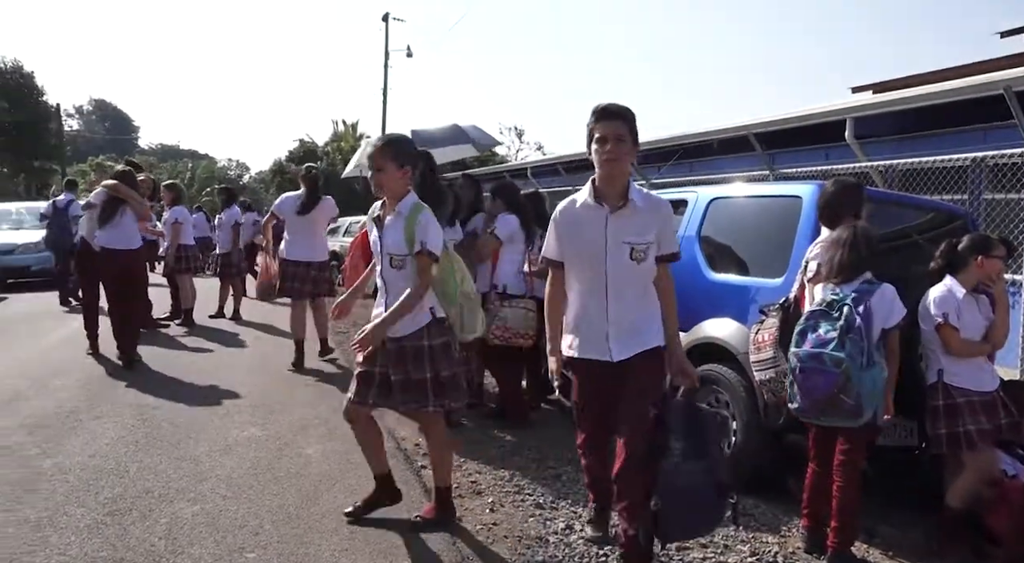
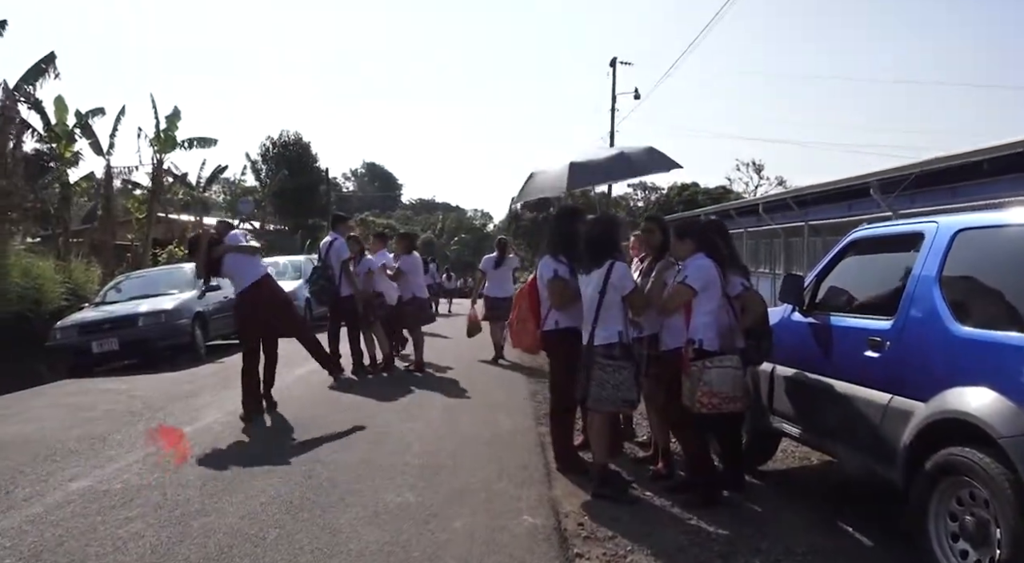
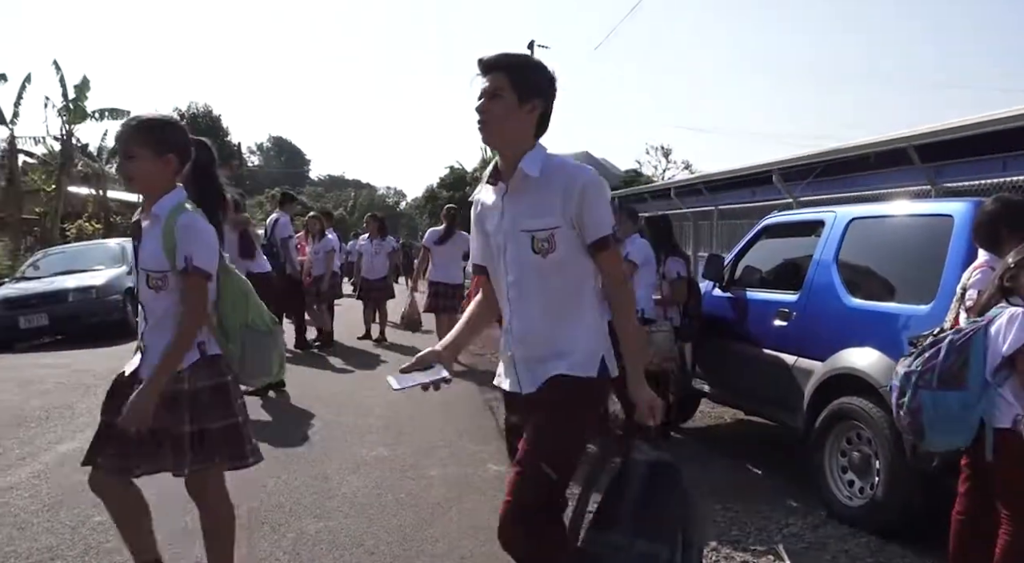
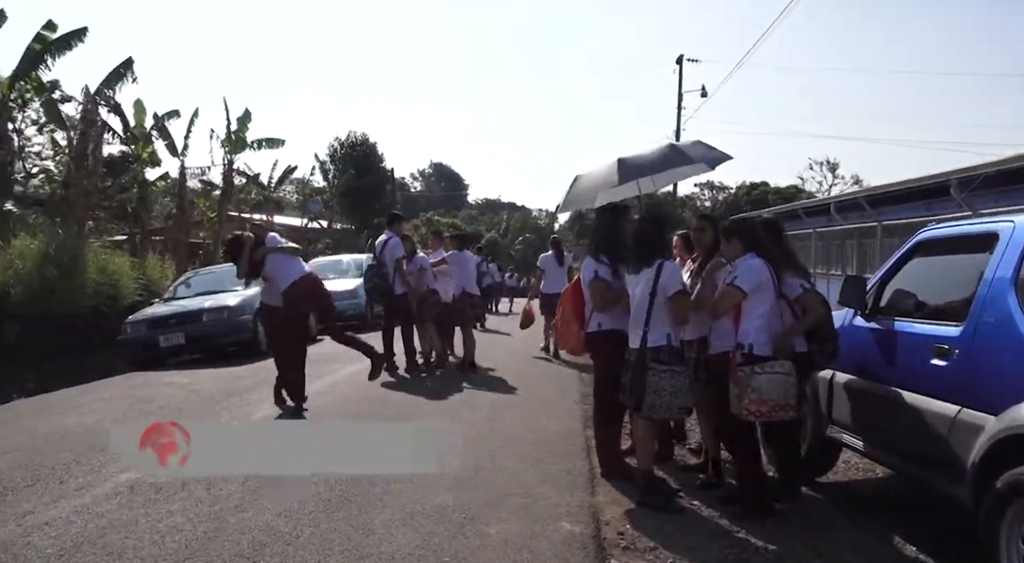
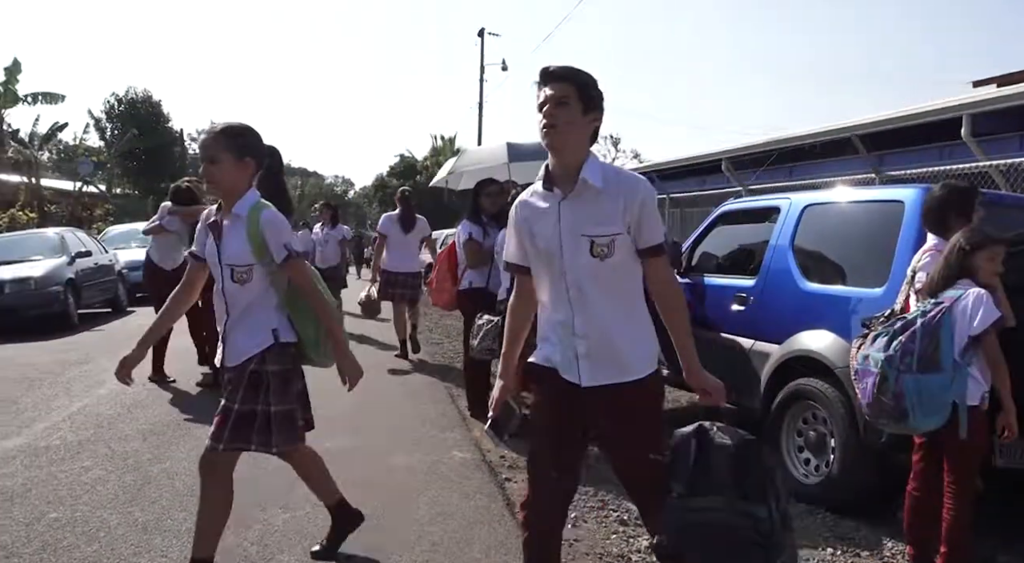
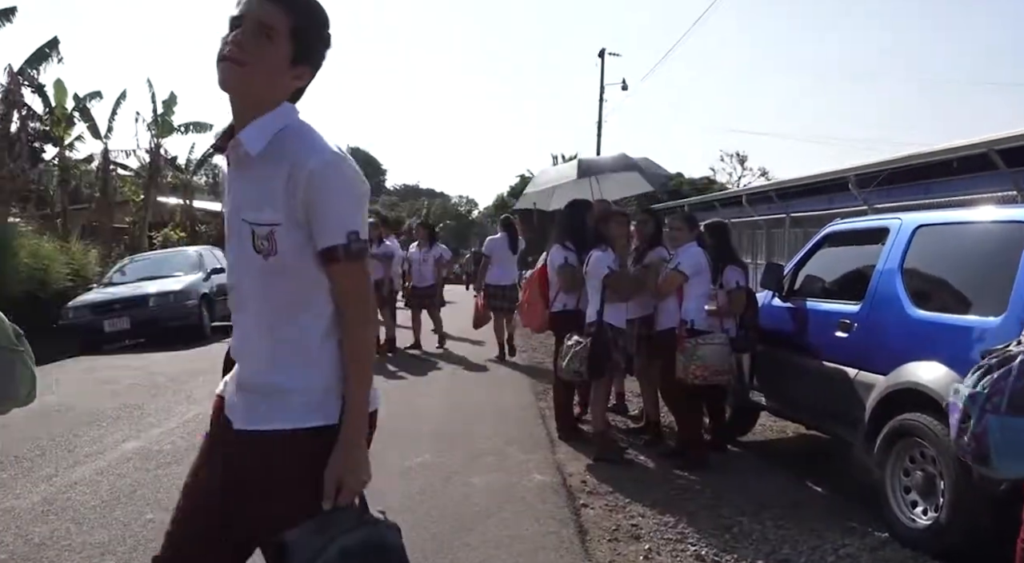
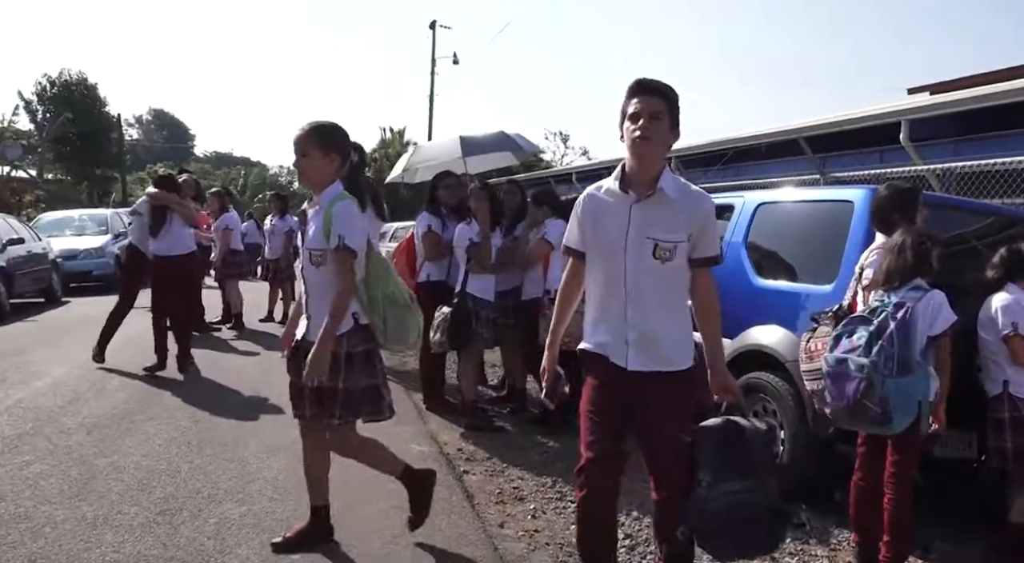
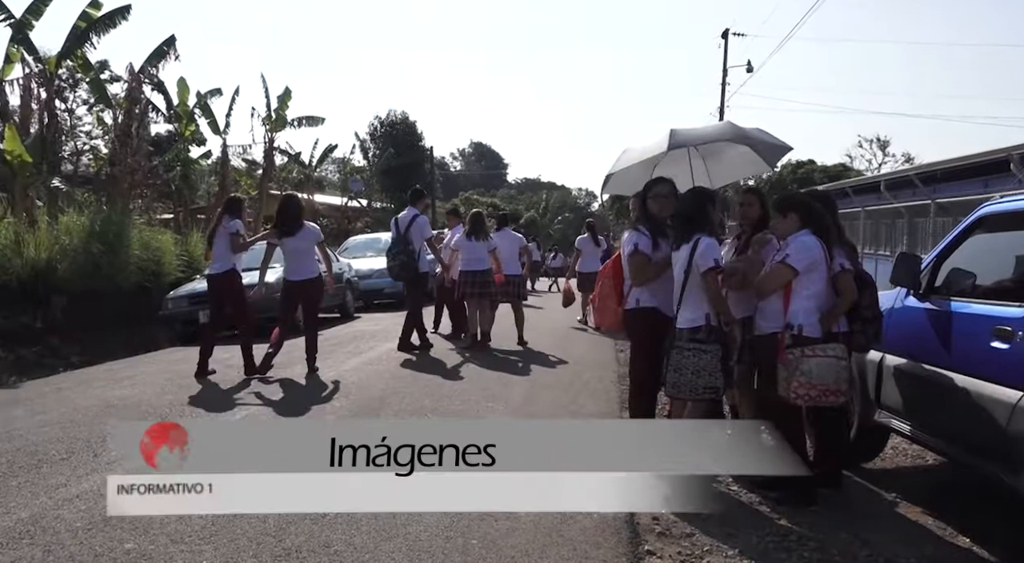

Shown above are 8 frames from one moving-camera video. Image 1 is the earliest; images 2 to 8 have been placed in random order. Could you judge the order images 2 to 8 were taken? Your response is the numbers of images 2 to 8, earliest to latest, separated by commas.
7, 5, 3, 6, 2, 4, 8
